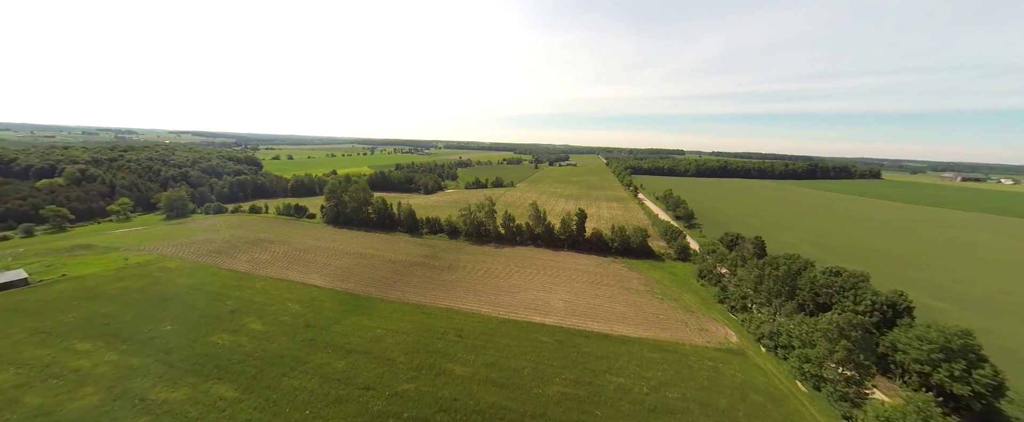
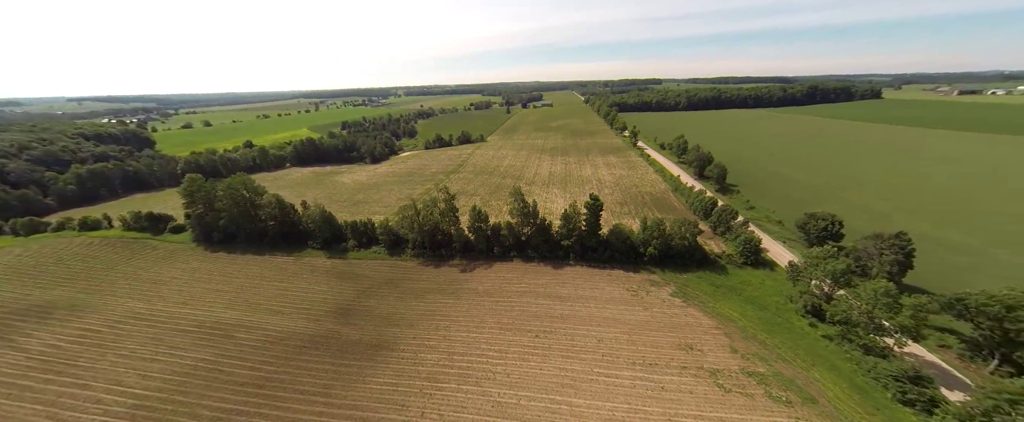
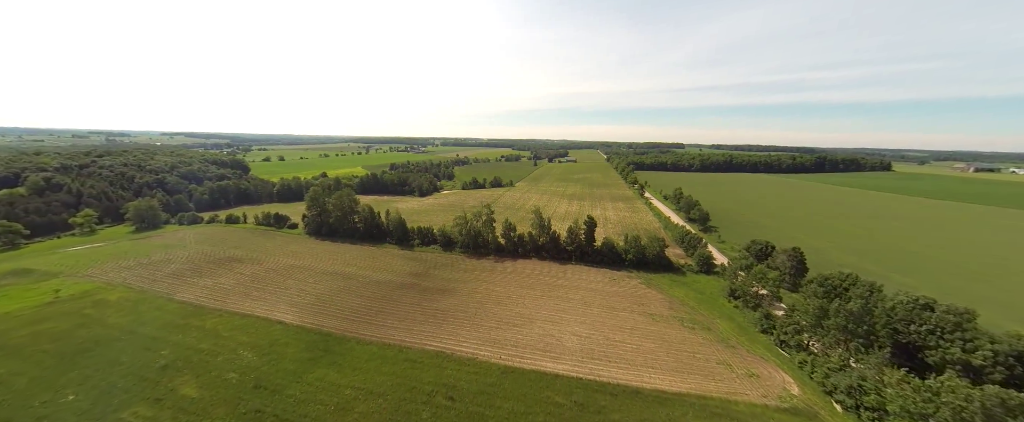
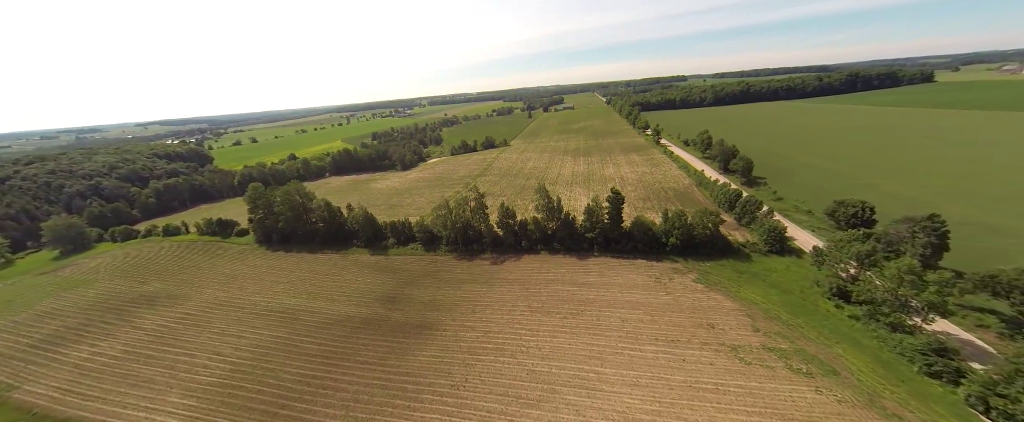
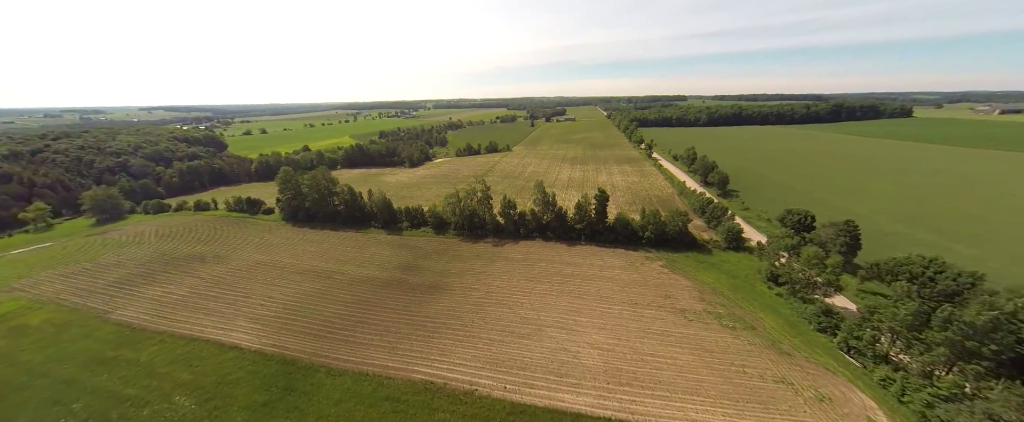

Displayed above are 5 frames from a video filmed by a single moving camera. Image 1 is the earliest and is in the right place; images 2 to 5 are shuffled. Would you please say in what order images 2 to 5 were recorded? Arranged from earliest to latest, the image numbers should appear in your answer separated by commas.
3, 5, 4, 2
